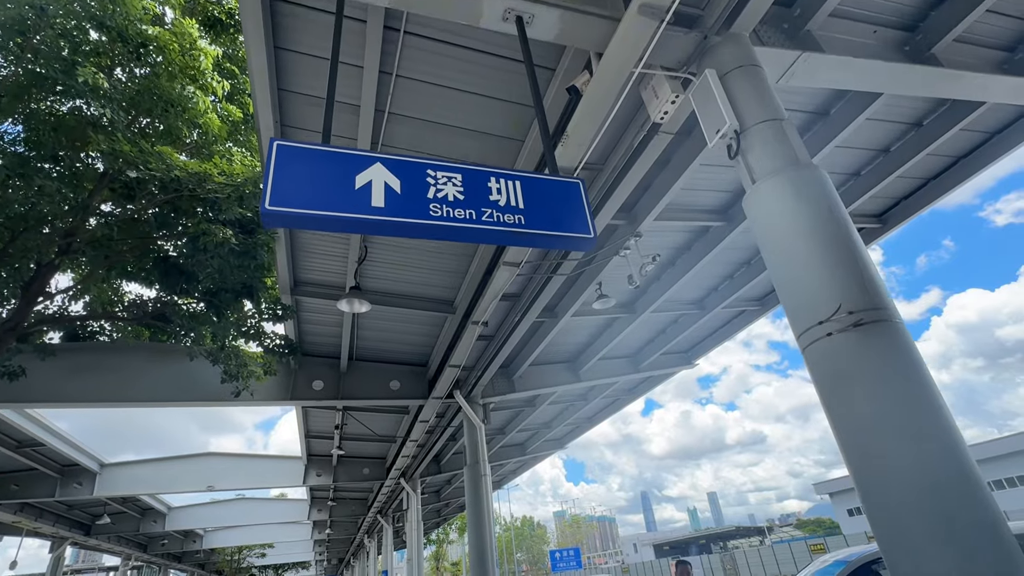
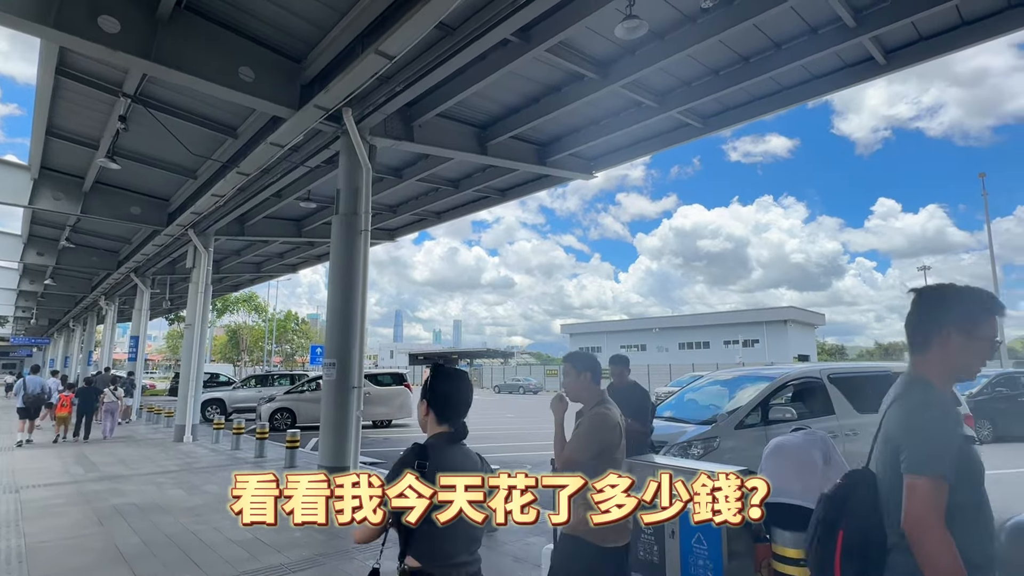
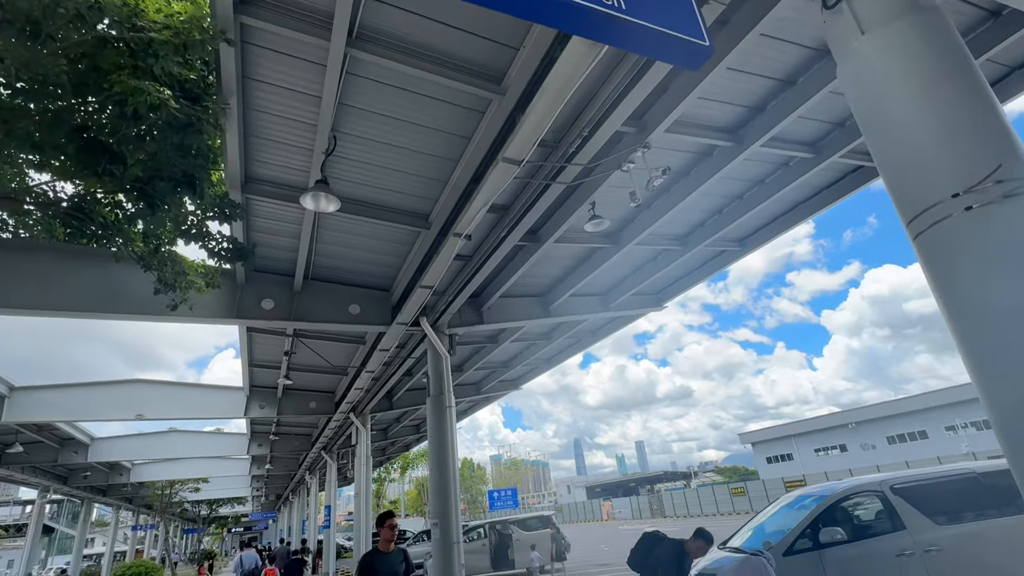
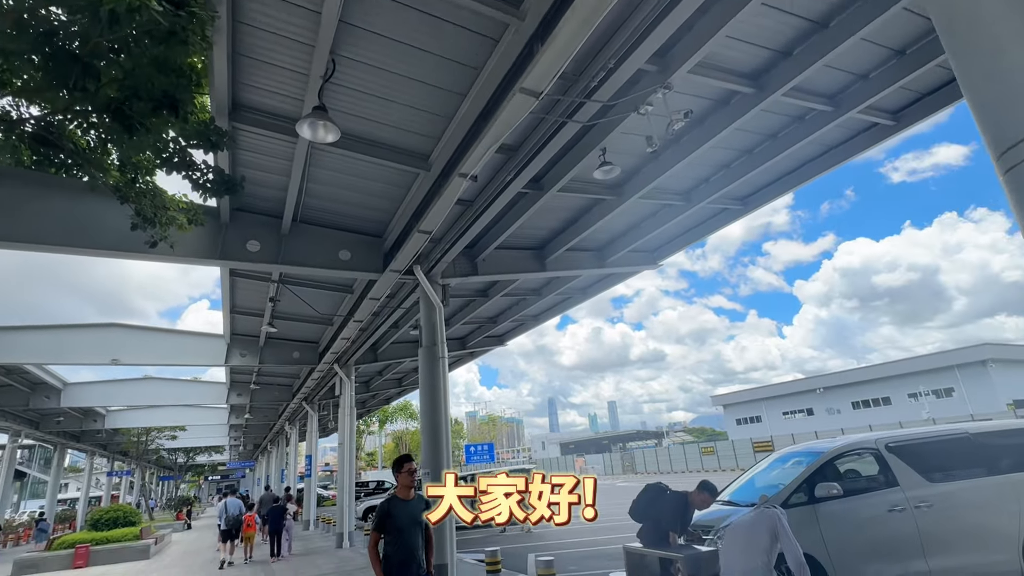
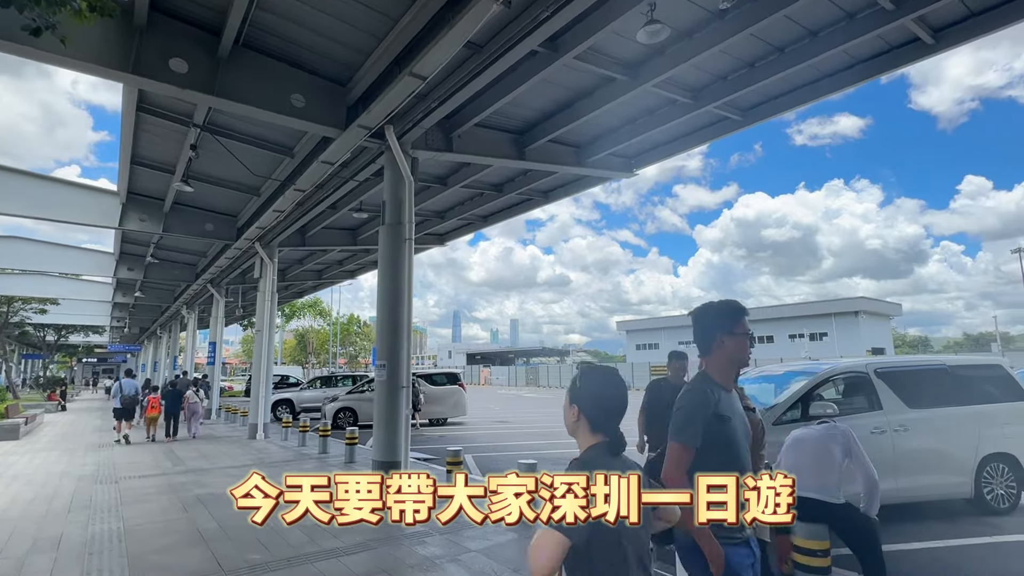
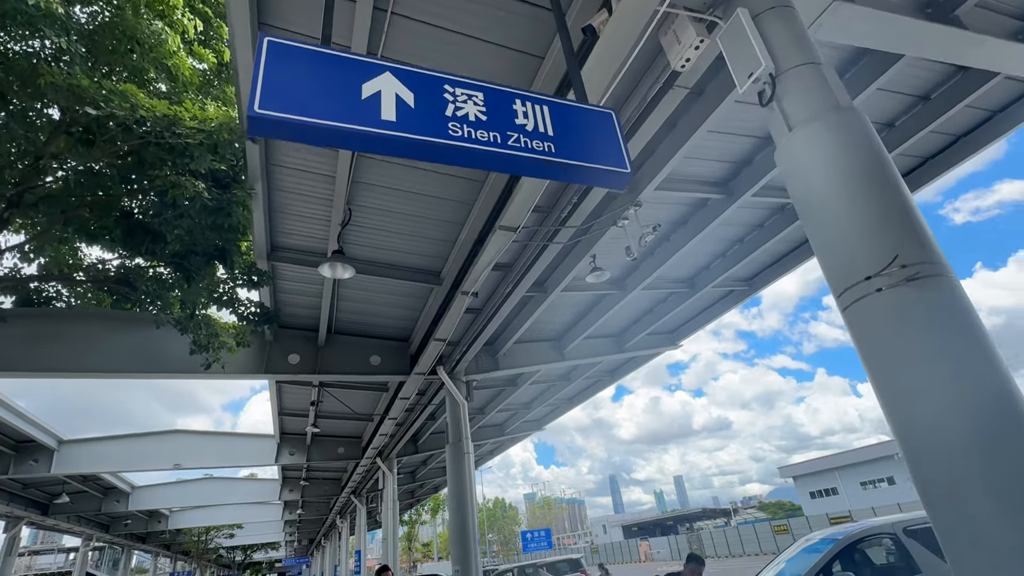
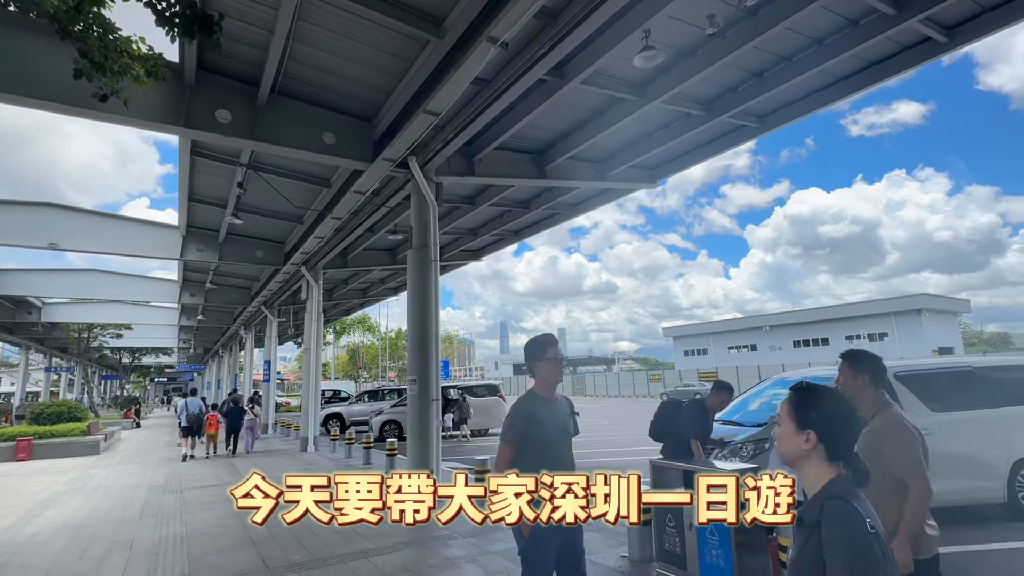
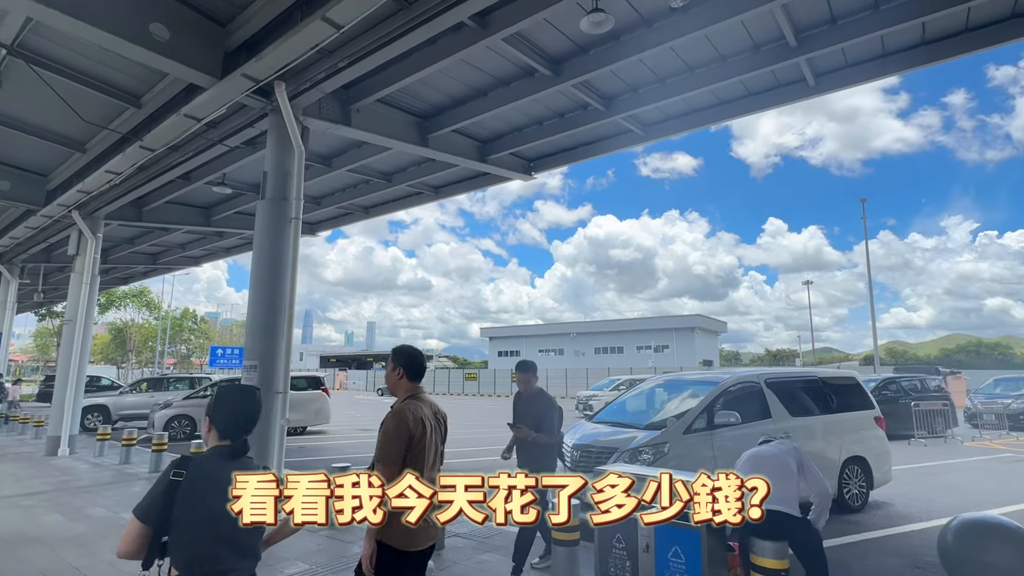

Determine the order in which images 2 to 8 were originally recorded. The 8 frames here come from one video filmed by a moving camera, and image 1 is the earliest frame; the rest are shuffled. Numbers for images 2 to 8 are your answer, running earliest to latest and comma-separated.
6, 3, 4, 7, 5, 2, 8
